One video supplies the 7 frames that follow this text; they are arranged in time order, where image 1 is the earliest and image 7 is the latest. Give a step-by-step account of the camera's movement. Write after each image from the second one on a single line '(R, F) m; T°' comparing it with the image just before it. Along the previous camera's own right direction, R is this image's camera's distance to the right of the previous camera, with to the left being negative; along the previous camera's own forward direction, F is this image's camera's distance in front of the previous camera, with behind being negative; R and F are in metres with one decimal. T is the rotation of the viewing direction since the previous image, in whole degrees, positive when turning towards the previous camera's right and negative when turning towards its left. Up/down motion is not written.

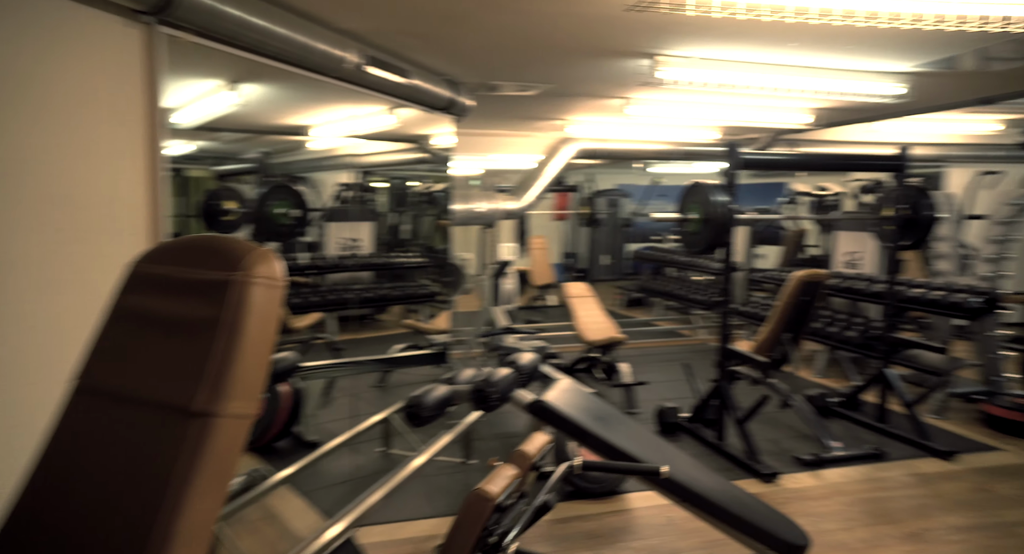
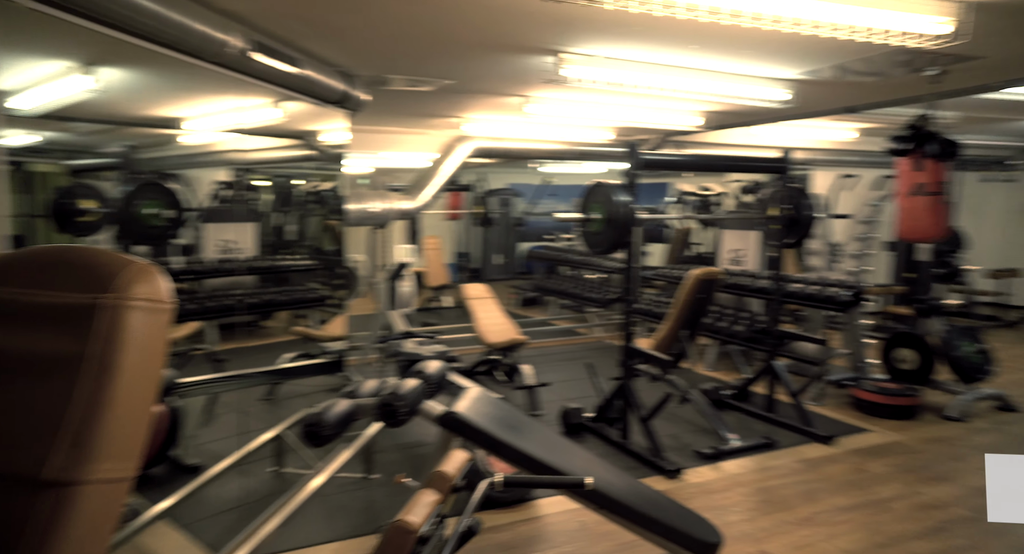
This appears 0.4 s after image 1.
(-0.1, +0.1) m; +9°
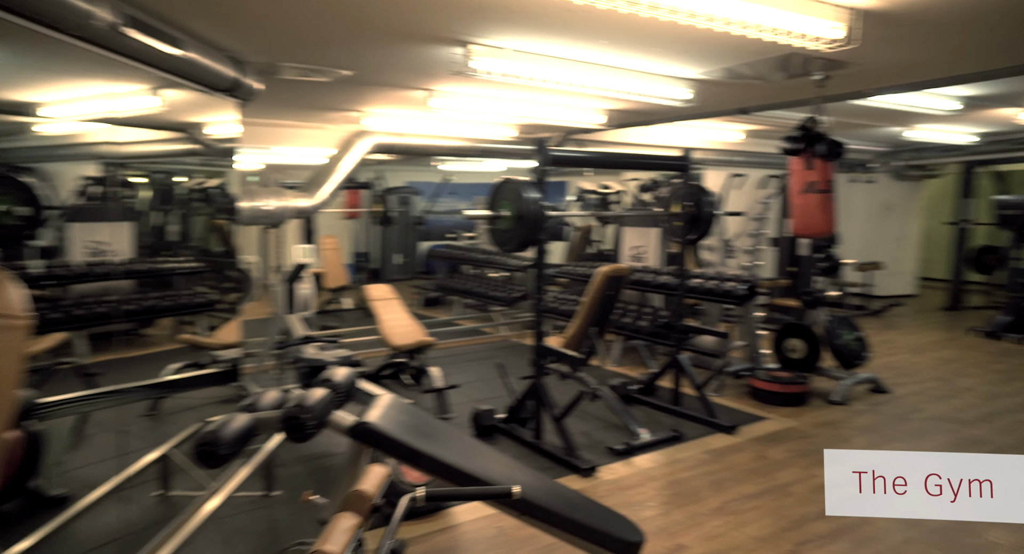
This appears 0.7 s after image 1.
(0.0, +0.1) m; +8°
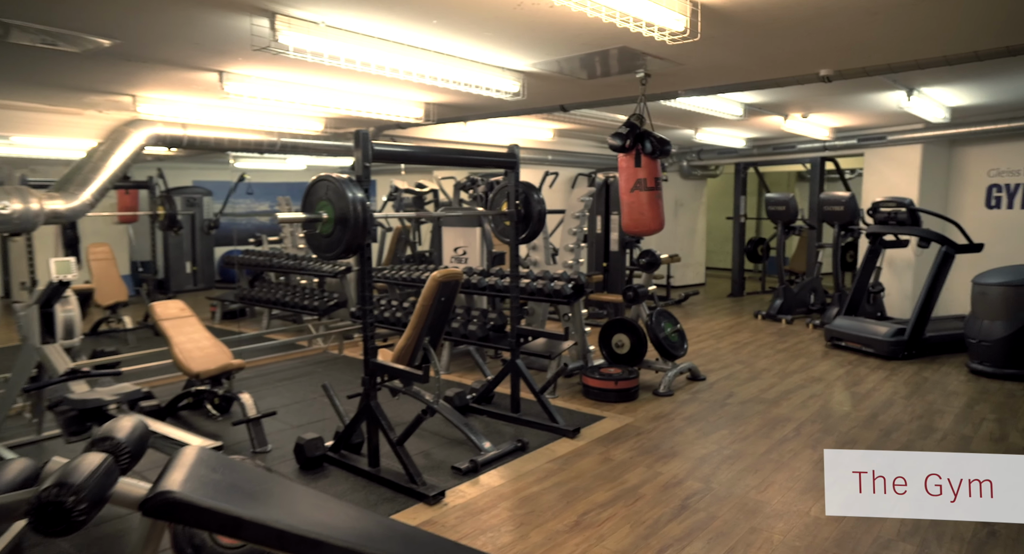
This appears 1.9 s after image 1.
(-0.1, +0.3) m; +16°
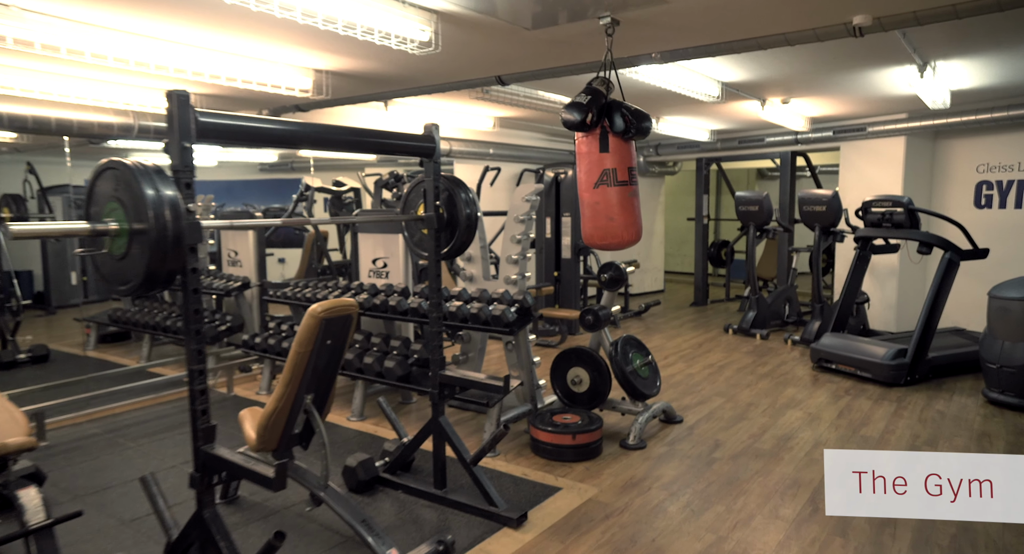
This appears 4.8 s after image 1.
(+0.1, +1.0) m; +4°
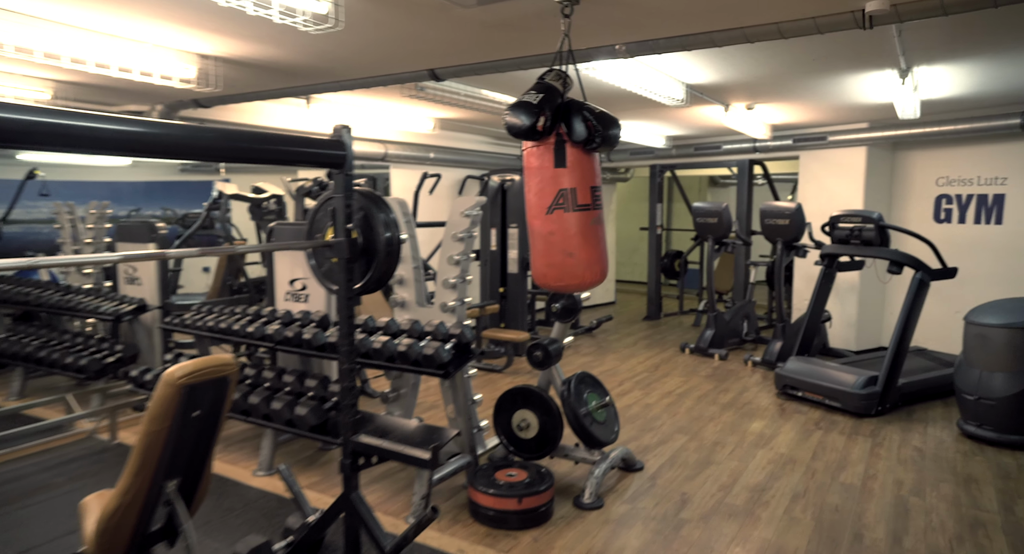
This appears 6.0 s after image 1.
(+0.1, +0.5) m; +4°
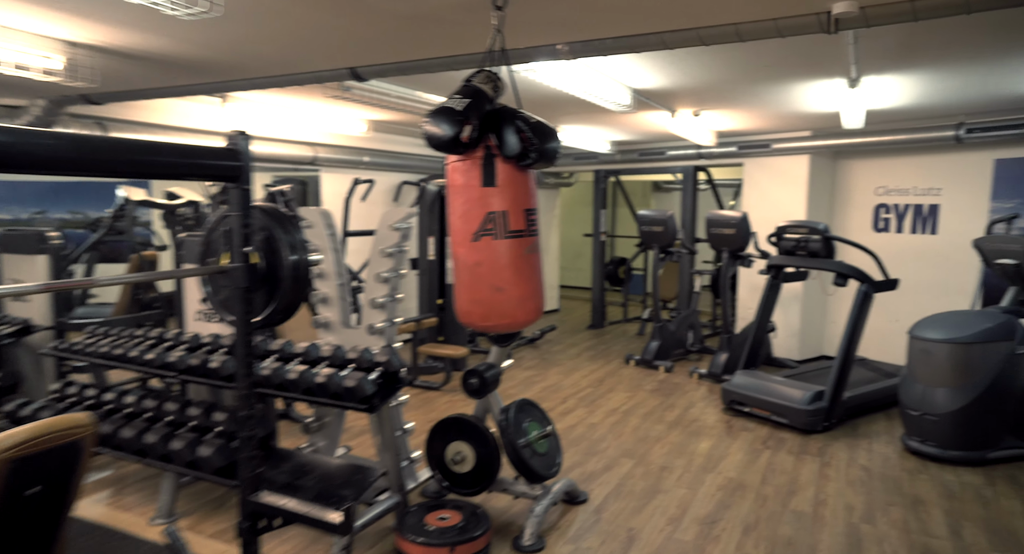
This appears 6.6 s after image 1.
(+0.1, +0.3) m; +5°
